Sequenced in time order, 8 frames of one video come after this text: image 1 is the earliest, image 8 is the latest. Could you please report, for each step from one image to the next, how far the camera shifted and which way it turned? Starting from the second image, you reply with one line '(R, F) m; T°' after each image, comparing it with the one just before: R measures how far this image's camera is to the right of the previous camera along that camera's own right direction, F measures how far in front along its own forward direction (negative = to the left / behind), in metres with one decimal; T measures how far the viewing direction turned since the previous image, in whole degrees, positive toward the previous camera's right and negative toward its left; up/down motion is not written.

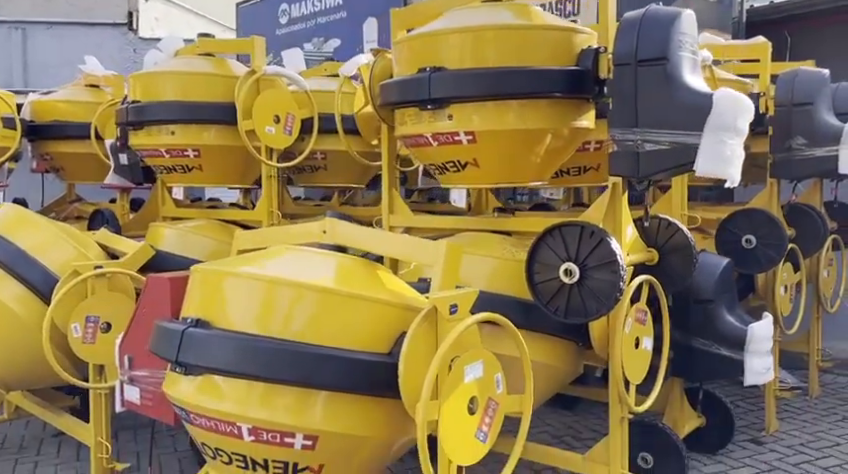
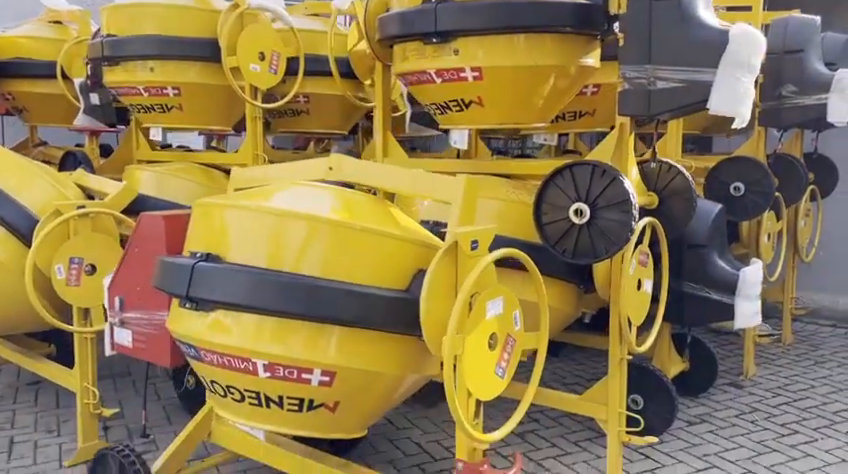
(-0.2, +0.1) m; +3°
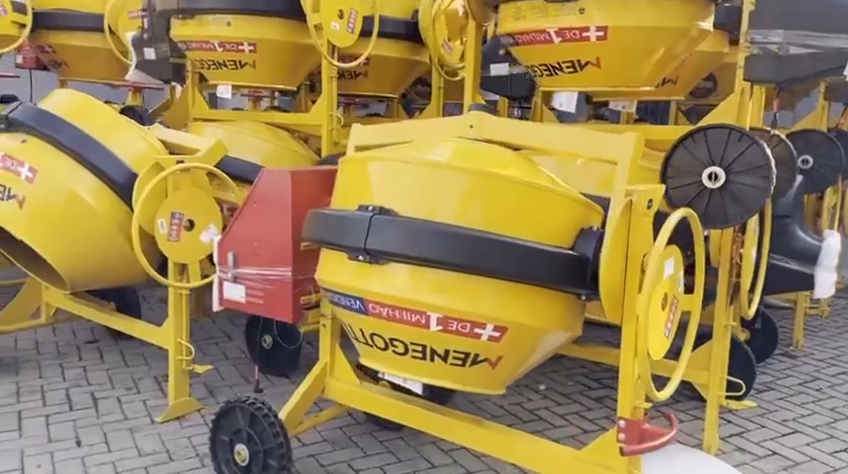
(-0.5, 0.0) m; +2°
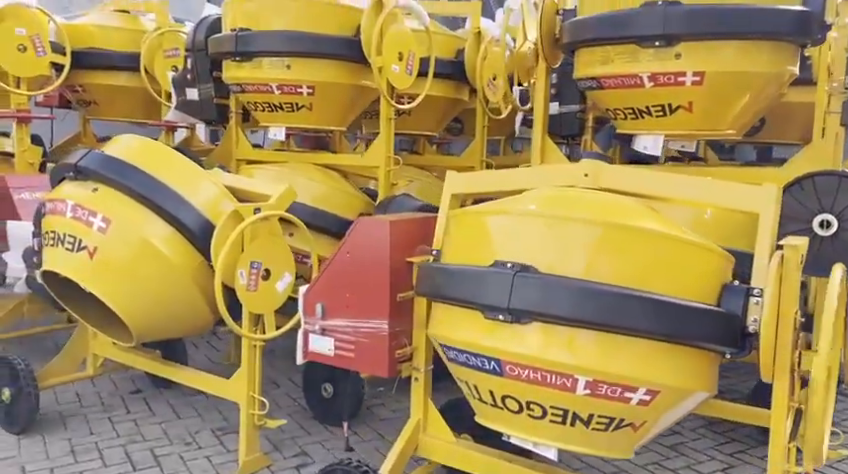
(-0.4, +0.1) m; +1°
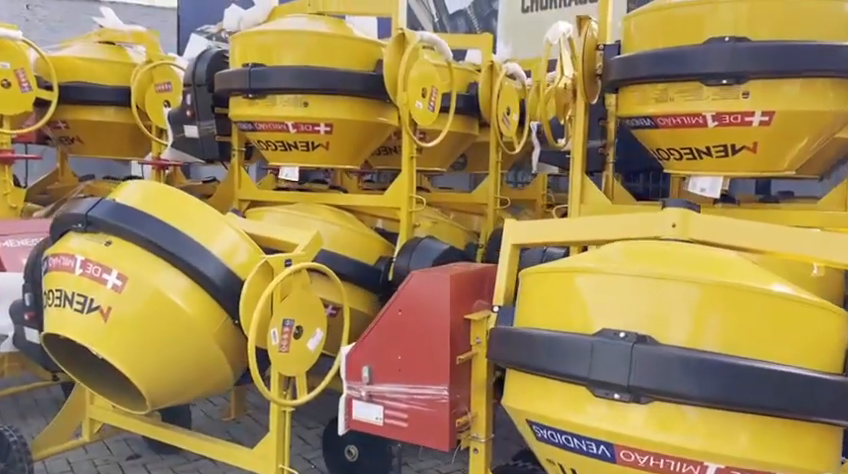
(-0.3, +0.2) m; +3°
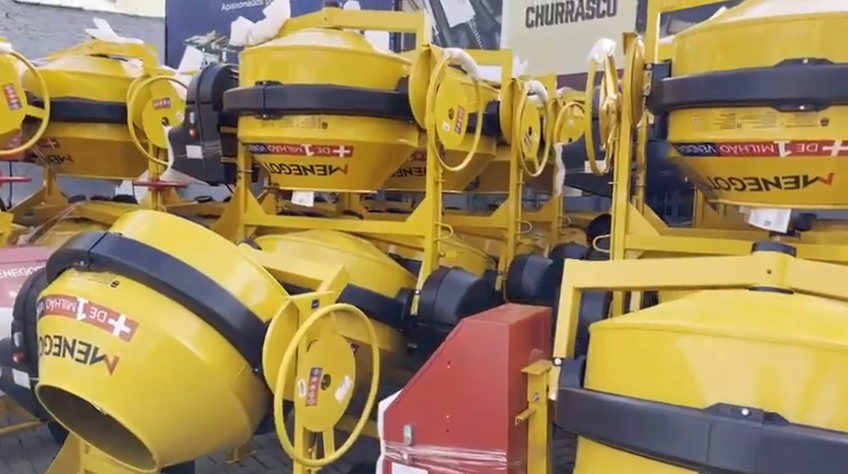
(-0.2, +0.3) m; +1°
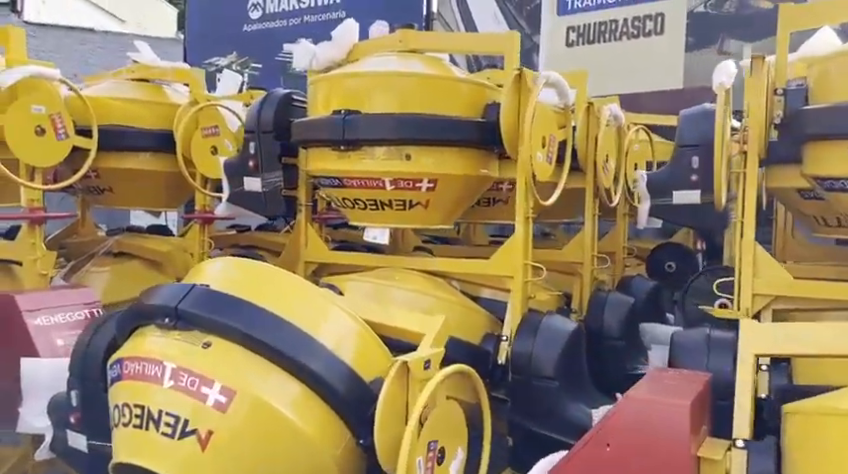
(-0.3, +0.3) m; 0°
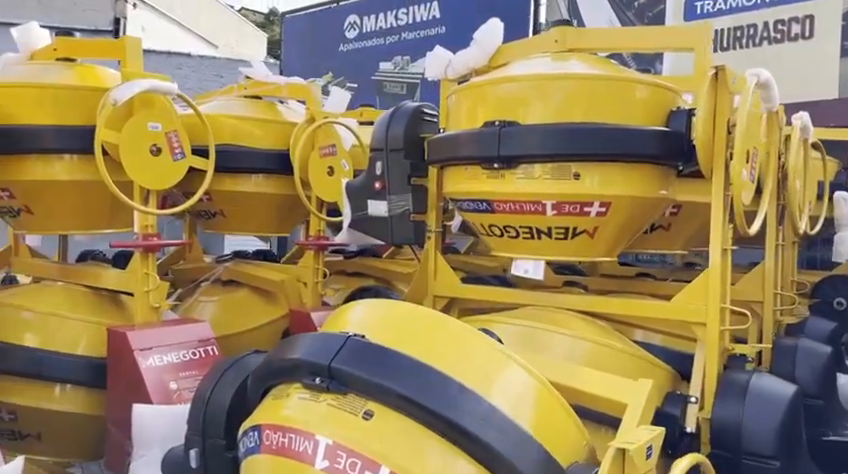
(-0.3, +0.4) m; -6°
